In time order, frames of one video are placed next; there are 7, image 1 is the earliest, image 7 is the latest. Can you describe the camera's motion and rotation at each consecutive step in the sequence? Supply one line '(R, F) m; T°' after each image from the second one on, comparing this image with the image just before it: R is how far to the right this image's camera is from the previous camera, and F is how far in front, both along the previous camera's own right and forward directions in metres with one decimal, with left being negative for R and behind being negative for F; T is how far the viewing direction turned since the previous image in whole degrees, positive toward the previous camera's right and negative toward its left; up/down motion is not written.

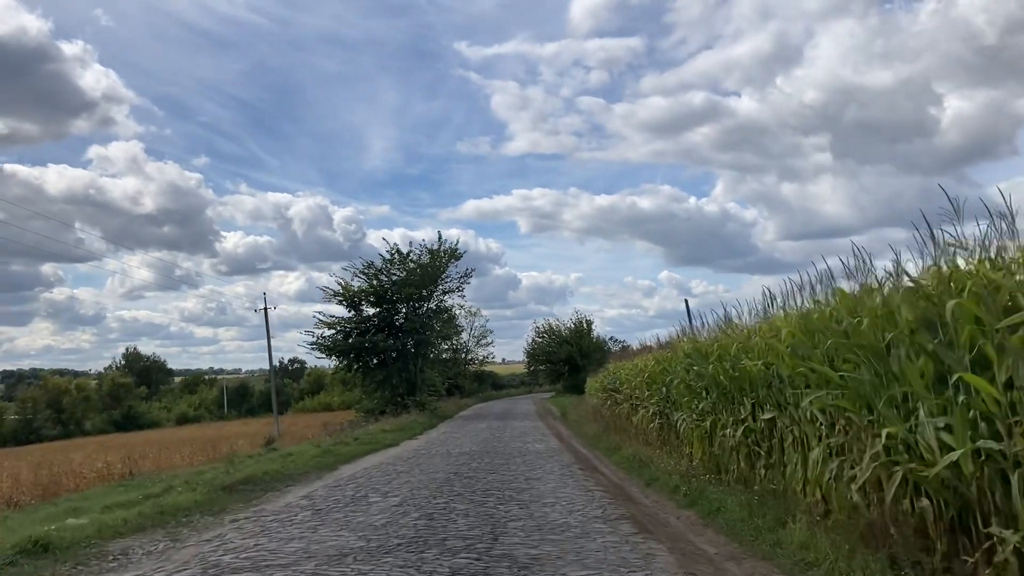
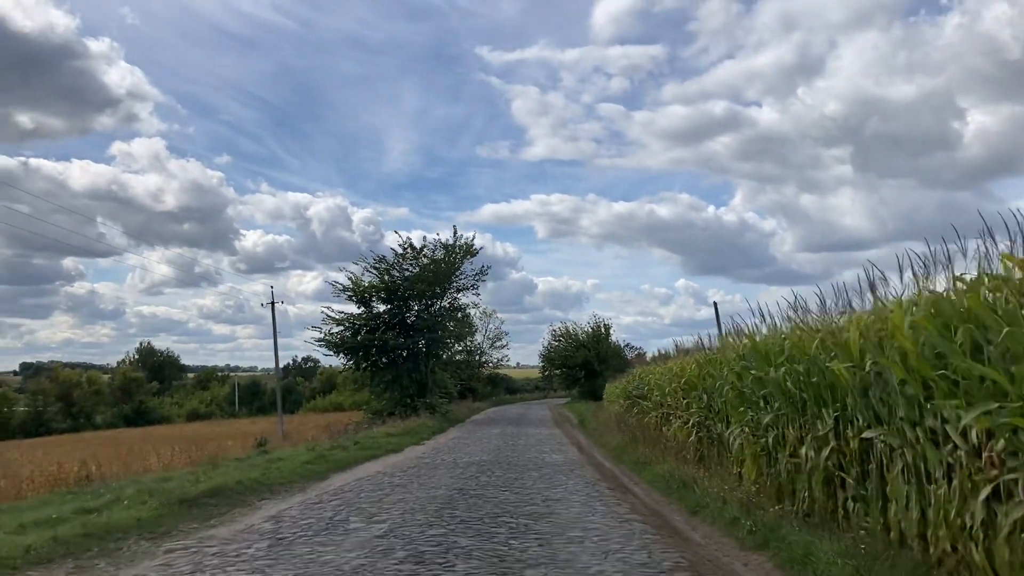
(-0.1, +2.4) m; -1°
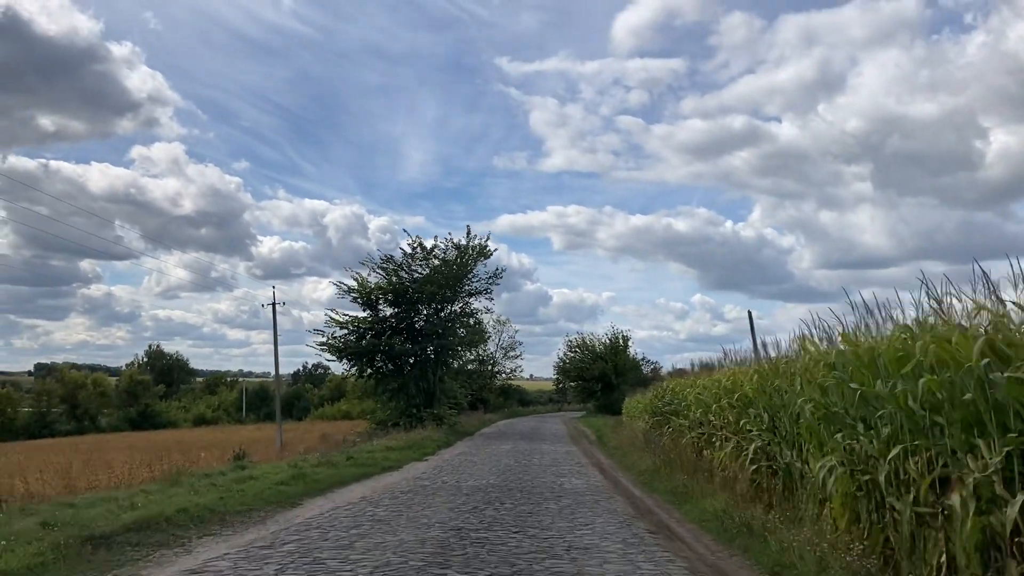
(-0.1, +2.9) m; -1°
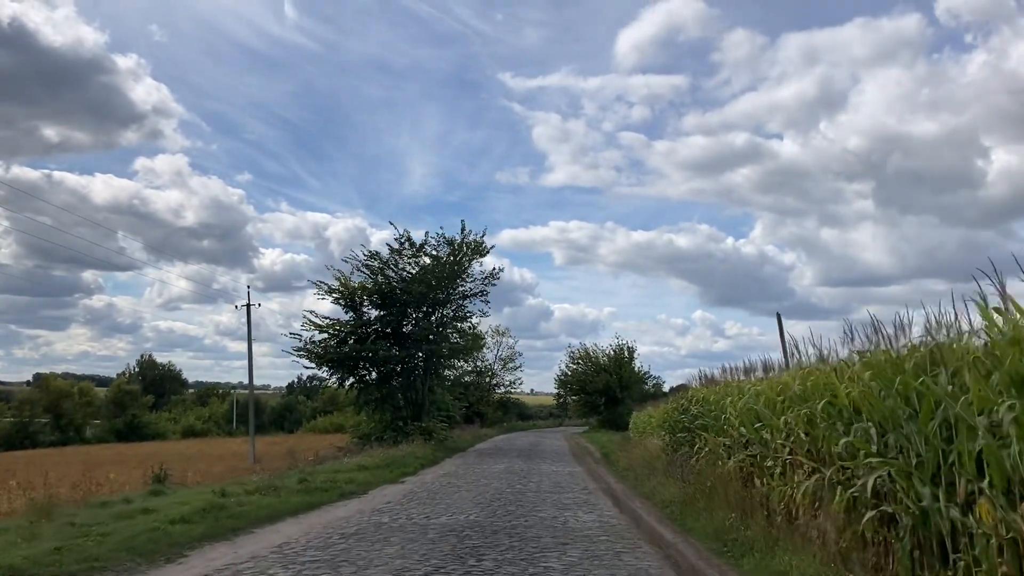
(+0.2, +4.1) m; 0°
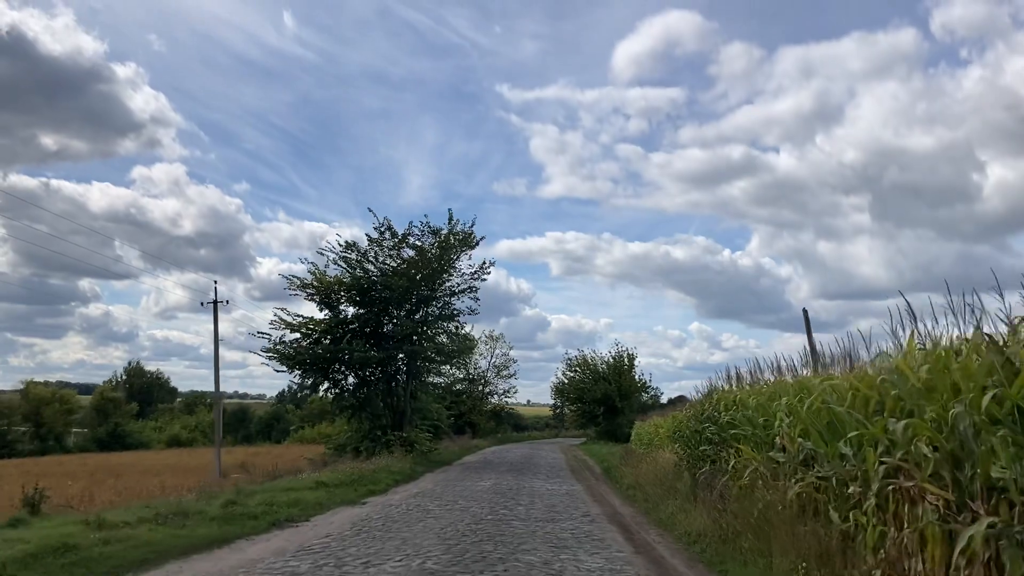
(+0.2, +3.6) m; 0°
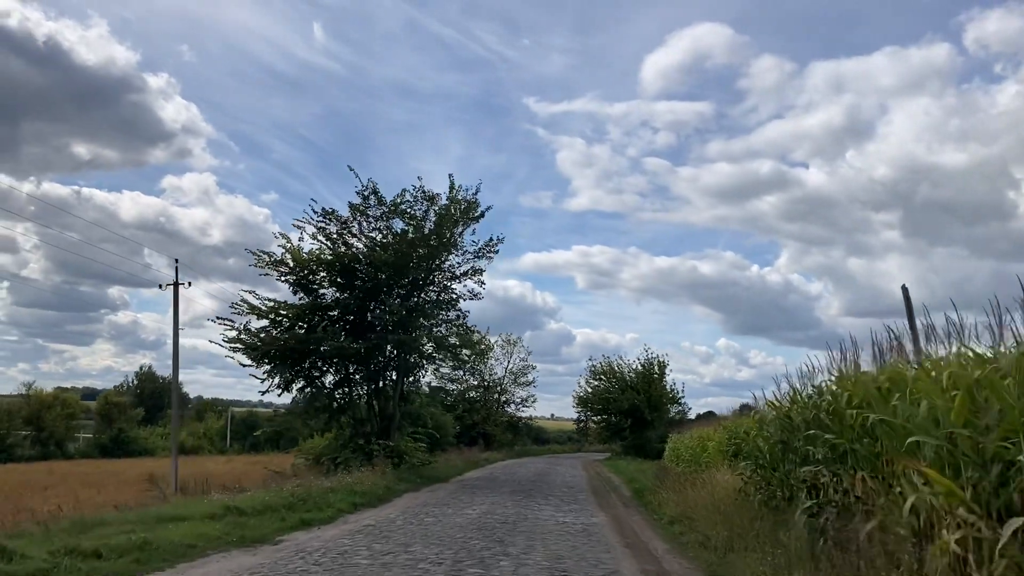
(+0.5, +6.1) m; -2°
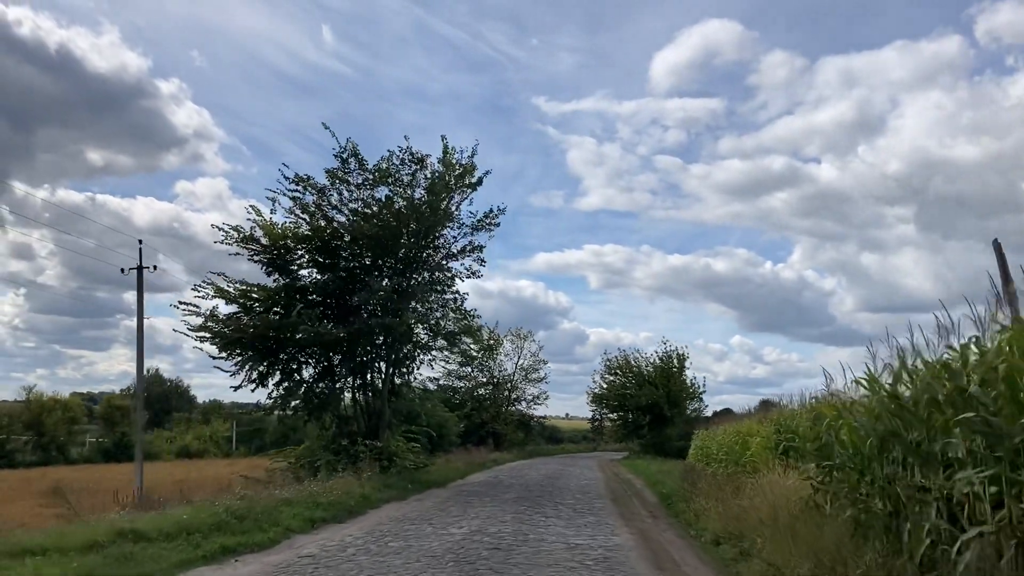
(+0.3, +3.7) m; -1°
